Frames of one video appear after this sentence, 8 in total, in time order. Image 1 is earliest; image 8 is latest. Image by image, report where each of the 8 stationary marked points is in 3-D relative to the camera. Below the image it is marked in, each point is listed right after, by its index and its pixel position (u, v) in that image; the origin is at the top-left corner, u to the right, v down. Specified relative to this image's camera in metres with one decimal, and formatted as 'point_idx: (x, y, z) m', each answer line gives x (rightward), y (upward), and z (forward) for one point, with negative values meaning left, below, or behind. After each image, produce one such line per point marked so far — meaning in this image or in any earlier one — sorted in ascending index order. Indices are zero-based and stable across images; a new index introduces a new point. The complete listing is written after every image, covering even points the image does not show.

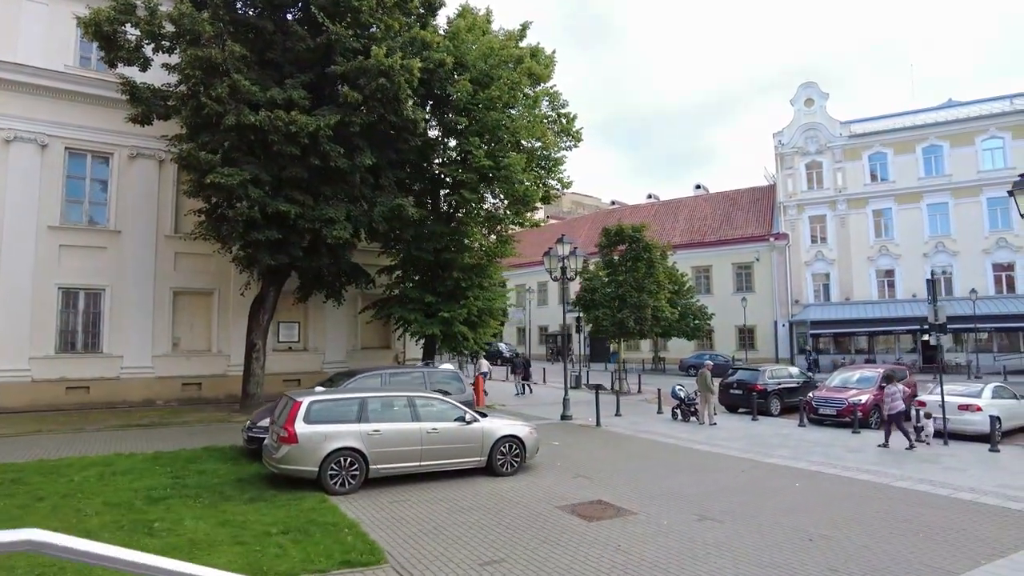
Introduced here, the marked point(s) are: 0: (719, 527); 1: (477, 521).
0: (+2.9, -3.3, +8.6) m
1: (-0.5, -3.3, +8.7) m
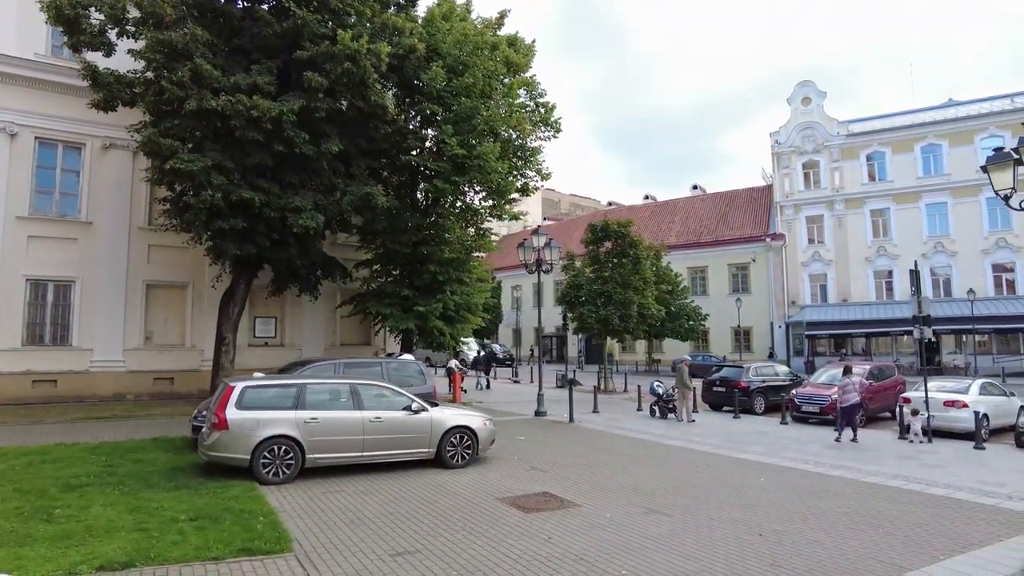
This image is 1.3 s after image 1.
0: (+2.0, -3.0, +8.1) m
1: (-1.4, -3.0, +8.2) m
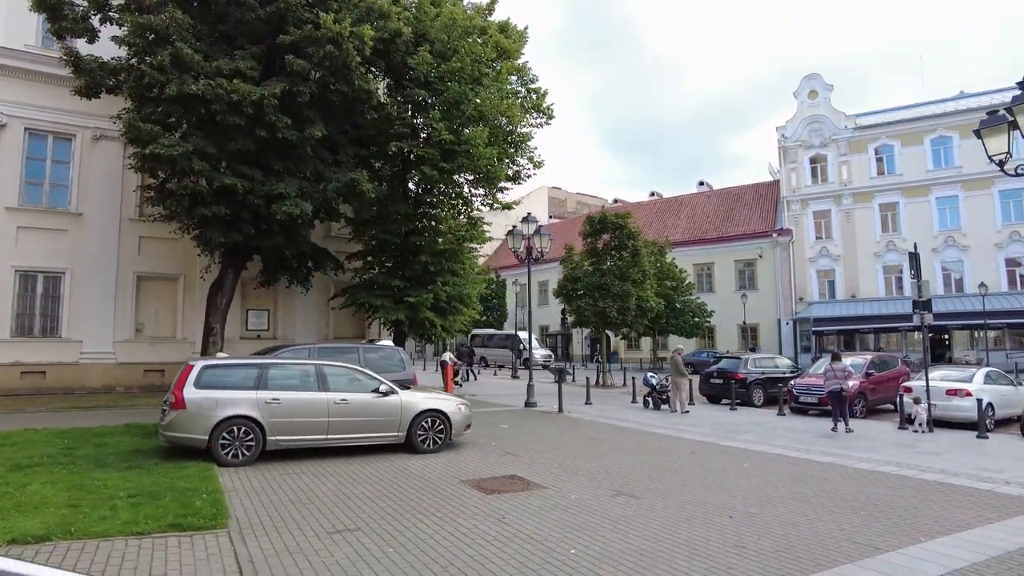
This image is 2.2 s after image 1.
0: (+1.5, -2.6, +7.6) m
1: (-1.9, -2.6, +7.8) m
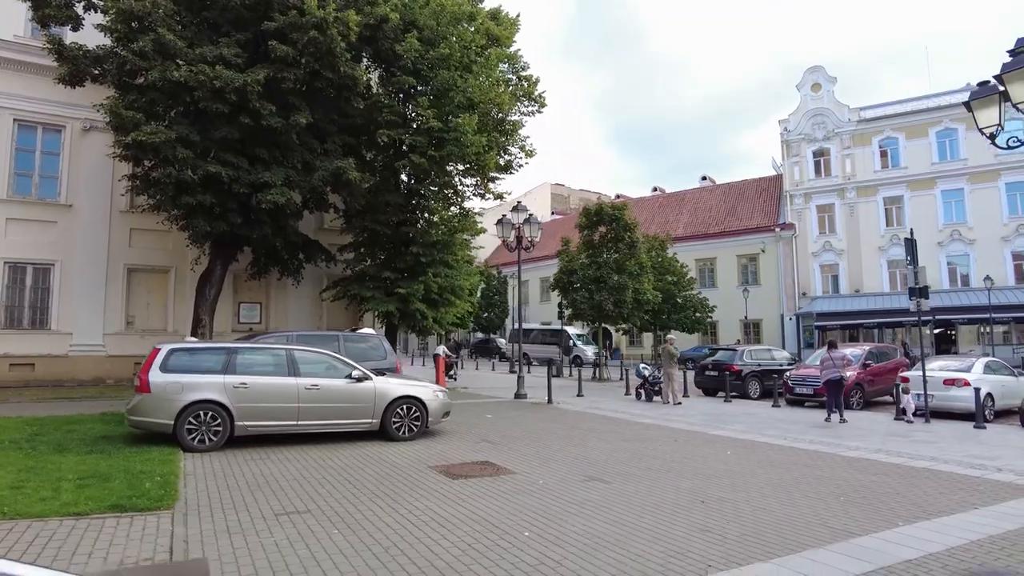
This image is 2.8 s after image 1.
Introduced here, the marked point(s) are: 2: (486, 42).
0: (+1.1, -2.3, +7.3) m
1: (-2.3, -2.3, +7.5) m
2: (-0.8, +7.8, +19.7) m
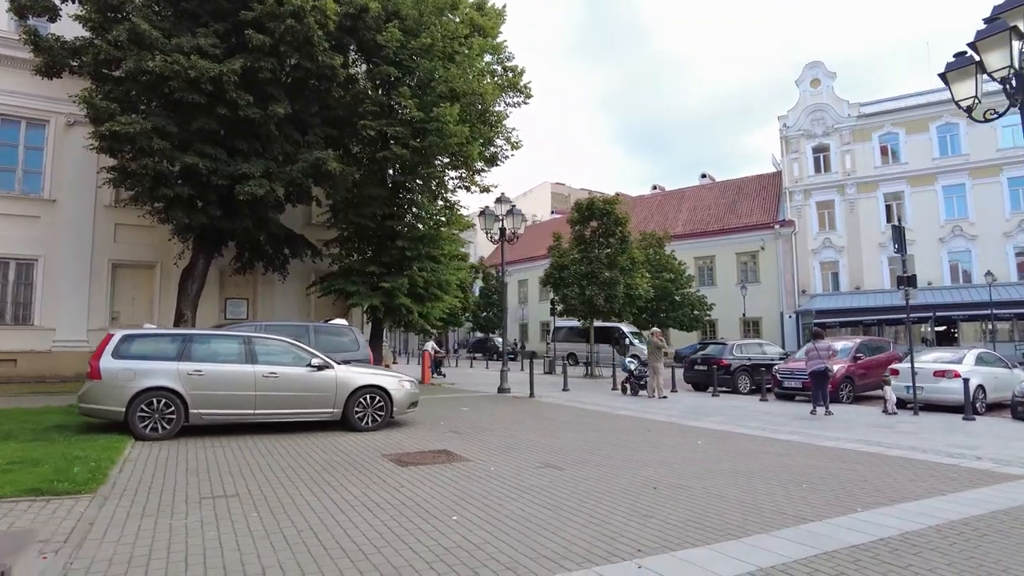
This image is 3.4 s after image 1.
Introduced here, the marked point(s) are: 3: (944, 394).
0: (+0.5, -2.1, +7.0) m
1: (-2.9, -2.1, +7.3) m
2: (-1.3, +8.0, +19.5) m
3: (+9.6, -2.4, +13.7) m
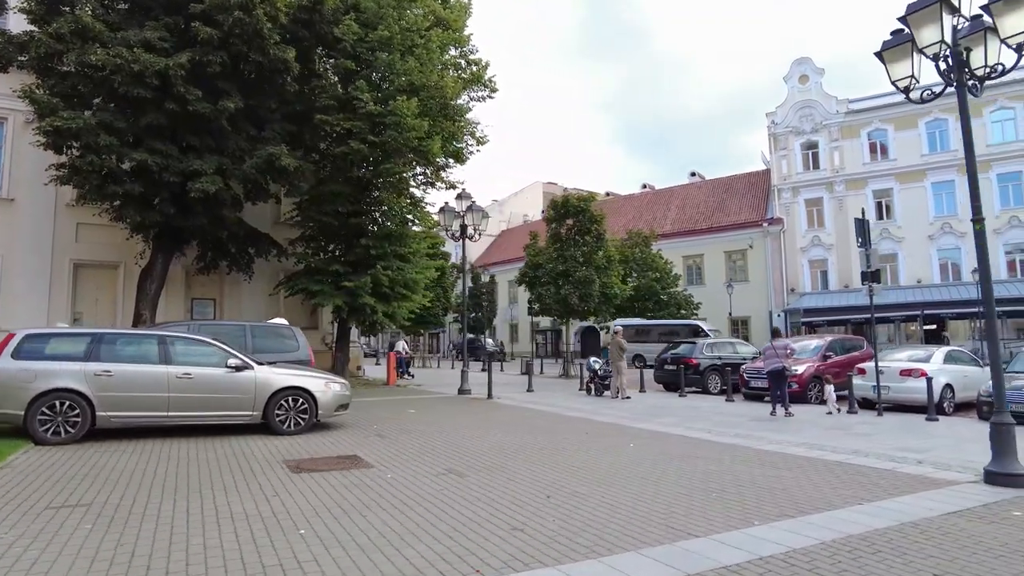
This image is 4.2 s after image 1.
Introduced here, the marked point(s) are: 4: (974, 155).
0: (-0.6, -2.0, +6.6) m
1: (-4.0, -2.0, +6.8) m
2: (-2.4, +8.0, +19.0) m
3: (+8.5, -2.3, +13.2) m
4: (+5.2, +1.5, +7.0) m
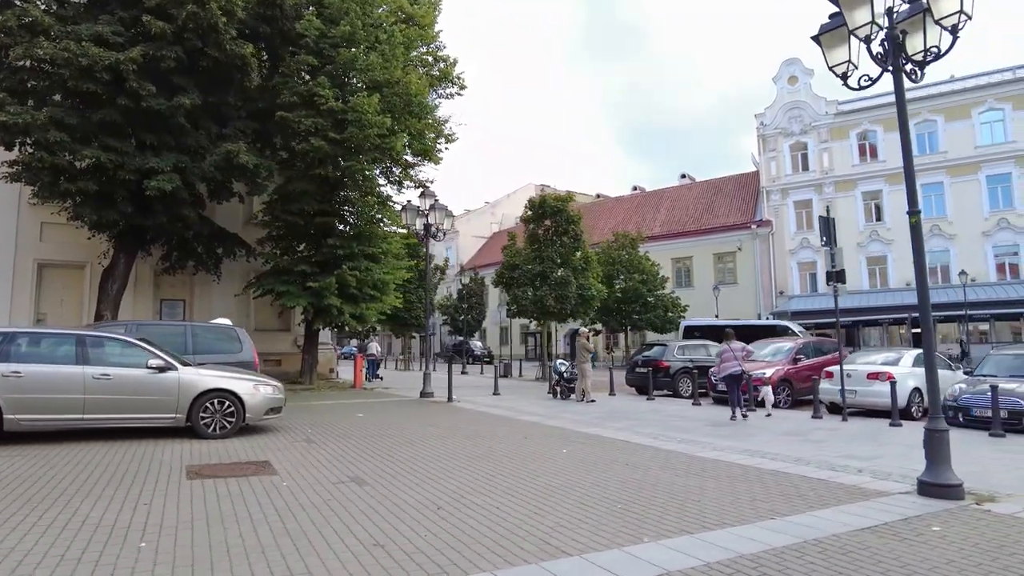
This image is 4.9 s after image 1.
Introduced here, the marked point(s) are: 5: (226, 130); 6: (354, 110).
0: (-1.5, -2.0, +6.2) m
1: (-4.9, -2.0, +6.4) m
2: (-3.3, +8.0, +18.7) m
3: (+7.5, -2.3, +12.8) m
4: (+4.2, +1.5, +6.6) m
5: (-7.9, +4.4, +17.1) m
6: (-4.1, +4.8, +16.6) m
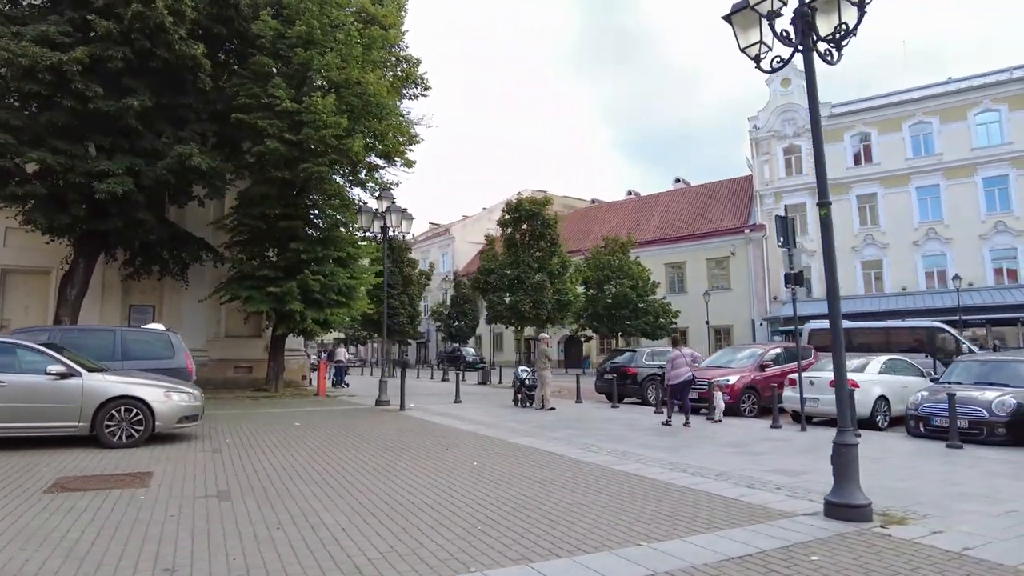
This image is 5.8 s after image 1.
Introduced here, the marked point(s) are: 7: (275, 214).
0: (-2.7, -2.0, +5.7) m
1: (-6.1, -2.0, +6.0) m
2: (-4.3, +7.9, +18.3) m
3: (+6.4, -2.3, +12.2) m
4: (+3.1, +1.5, +6.1) m
5: (-8.9, +4.2, +16.7) m
6: (-5.2, +4.7, +16.2) m
7: (-7.2, +2.2, +18.9) m
